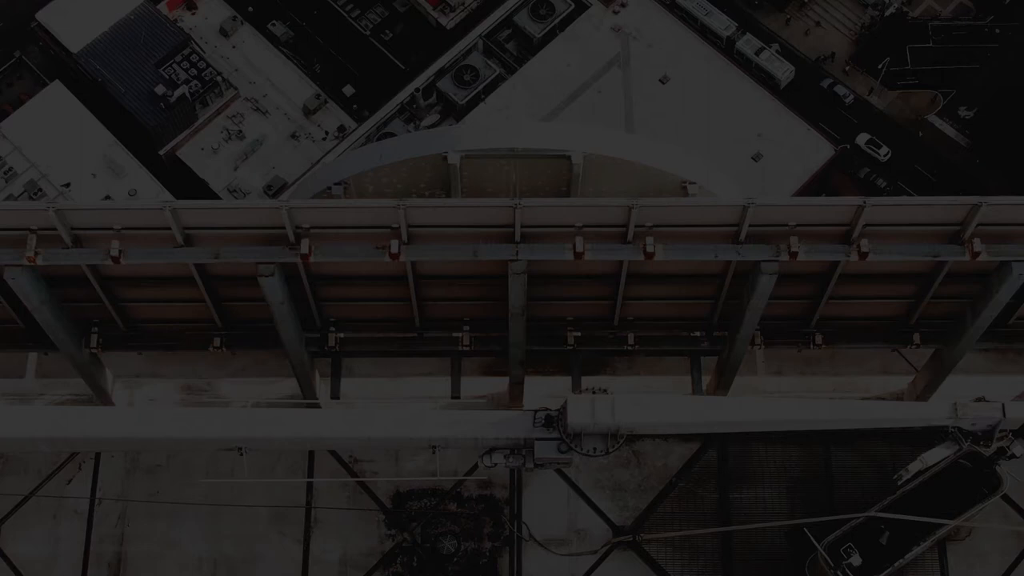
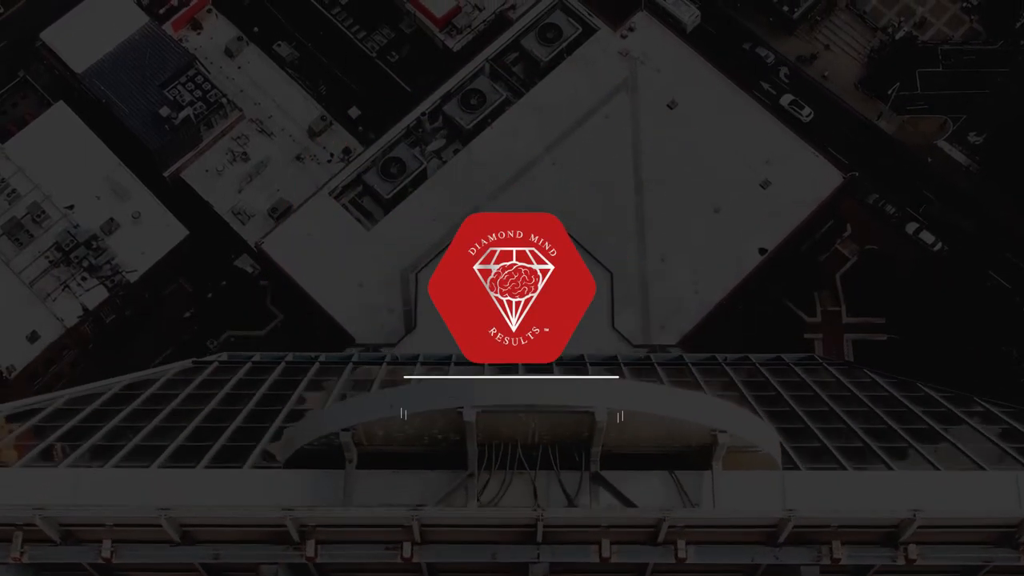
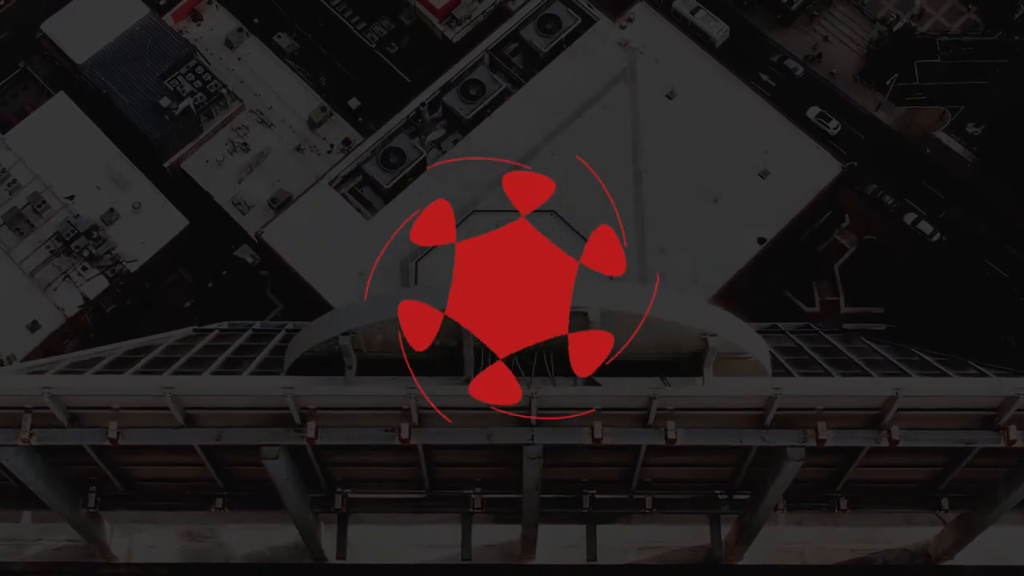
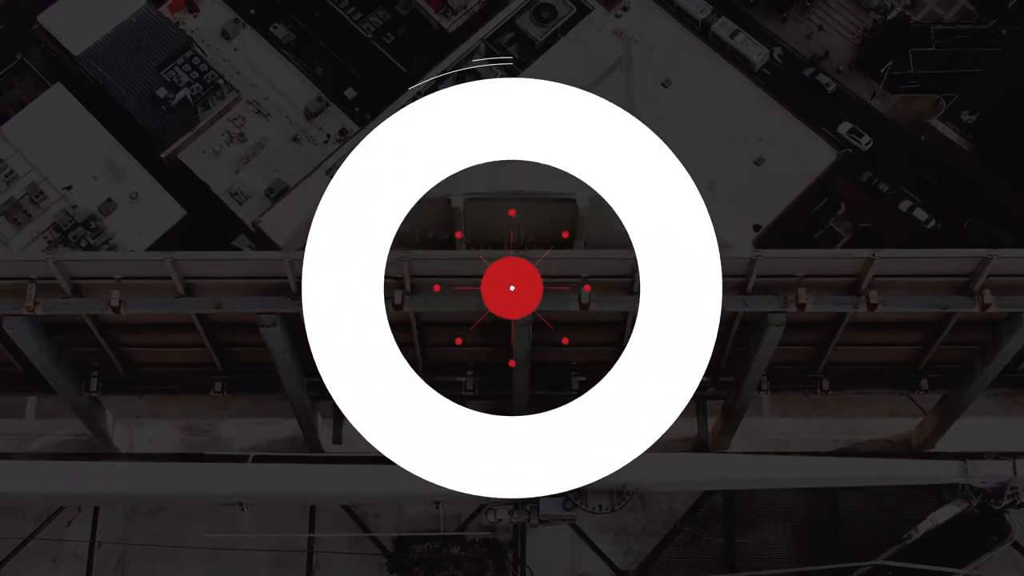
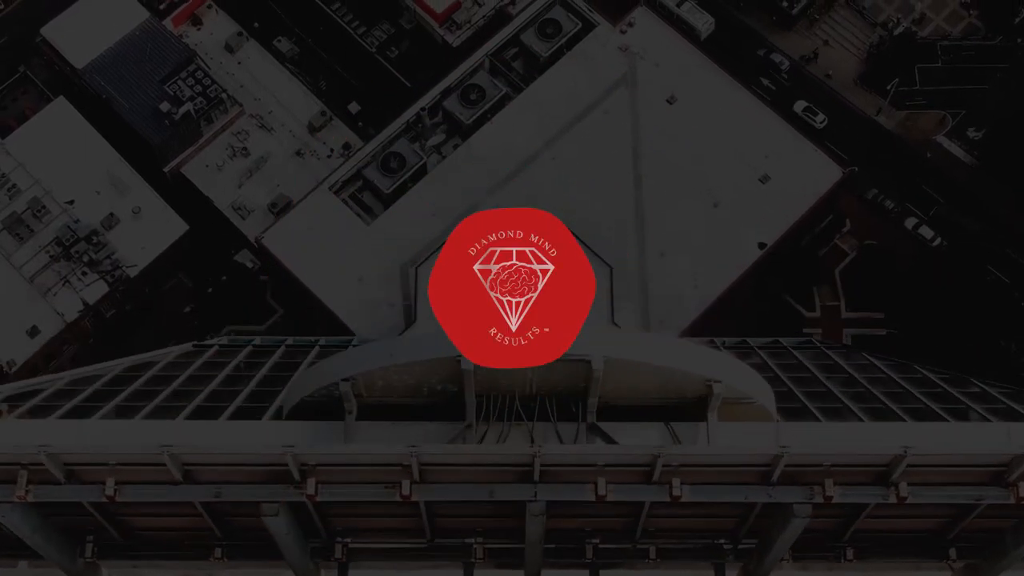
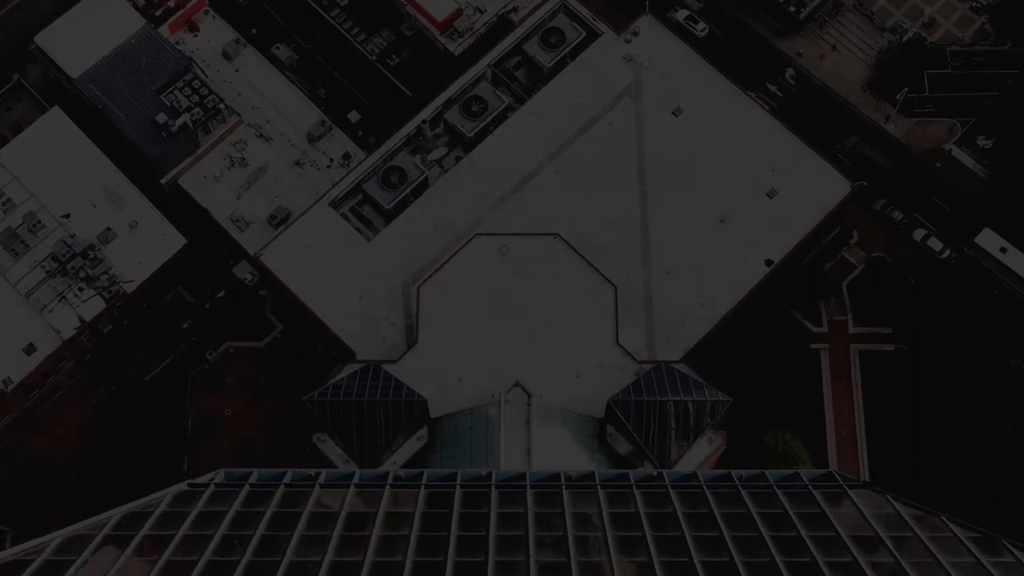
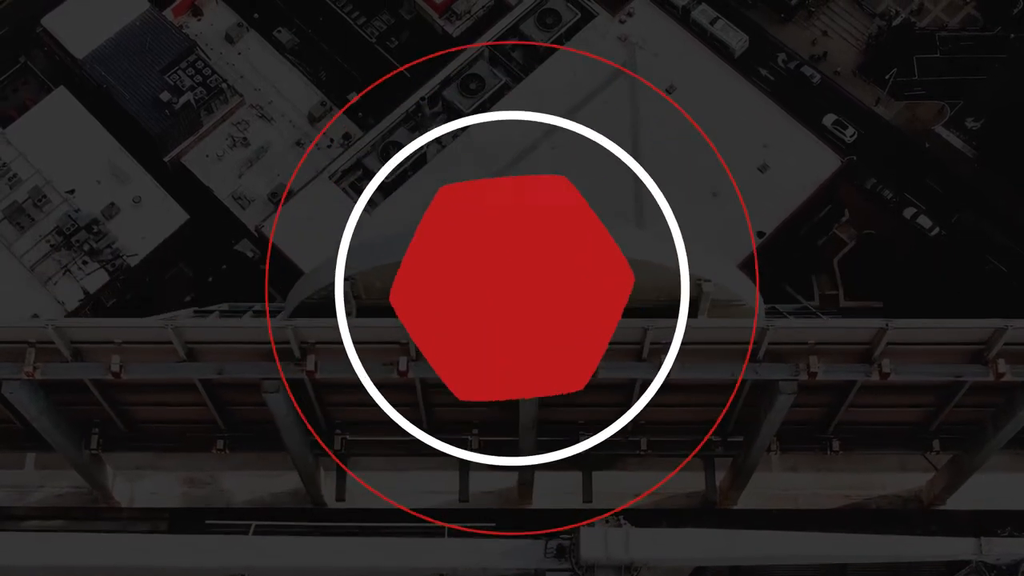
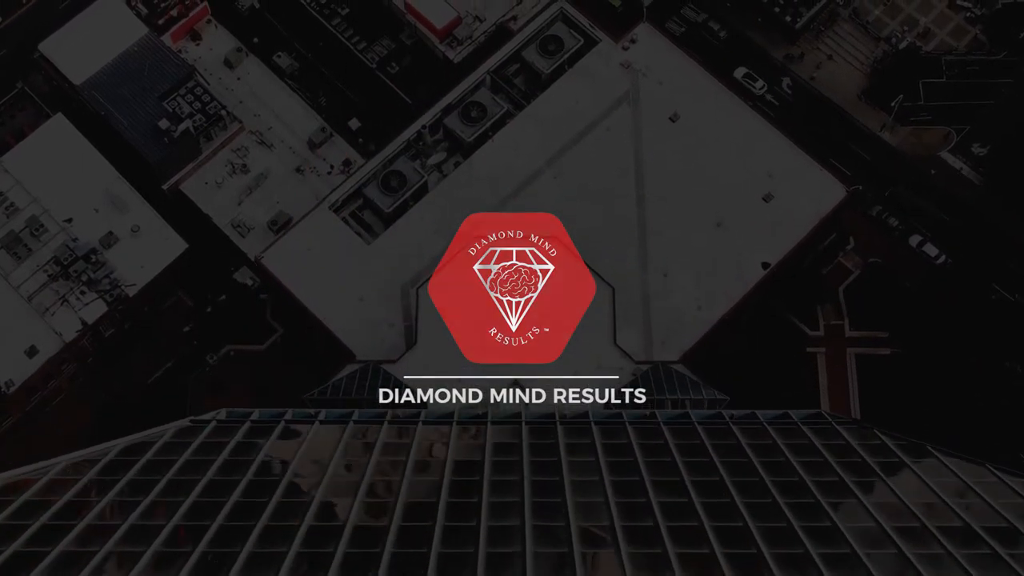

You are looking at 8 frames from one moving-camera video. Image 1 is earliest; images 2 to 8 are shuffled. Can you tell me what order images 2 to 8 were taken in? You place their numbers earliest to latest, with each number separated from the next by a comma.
4, 7, 3, 5, 2, 8, 6
